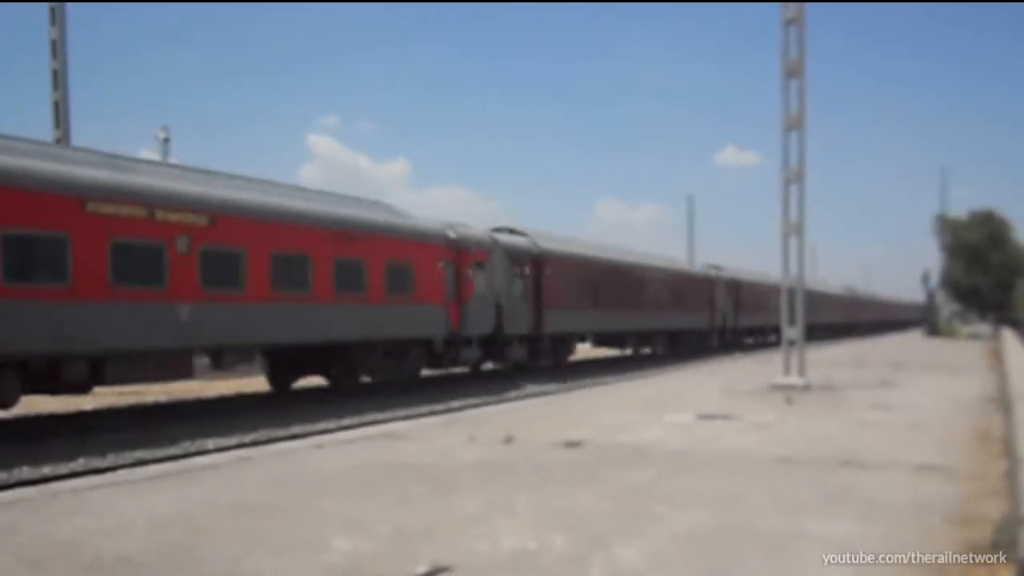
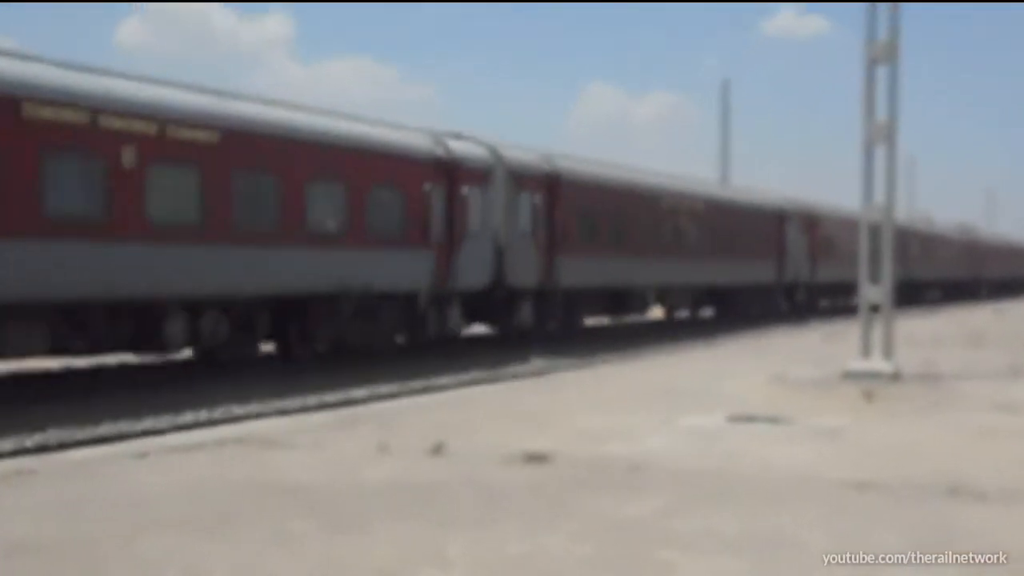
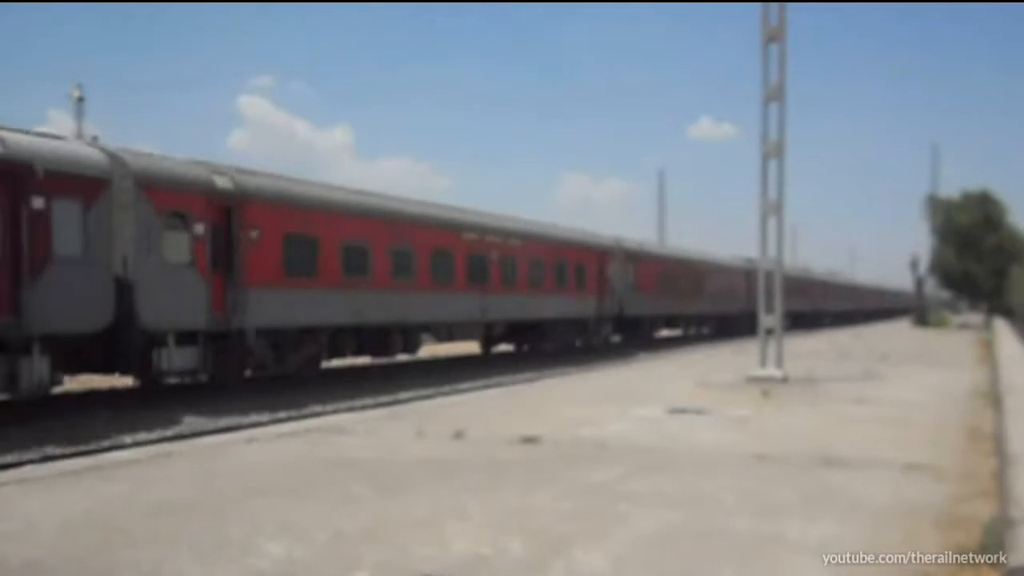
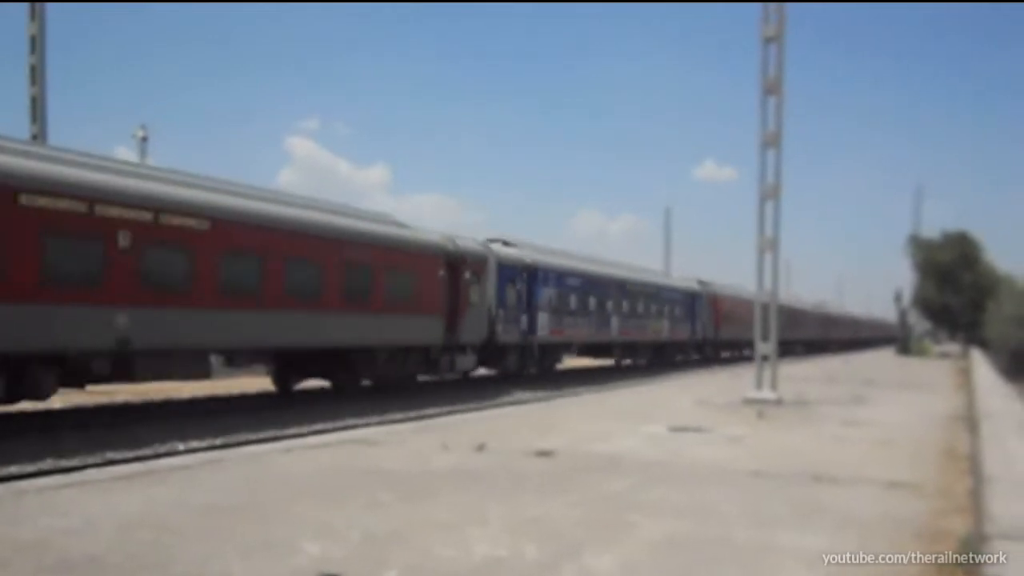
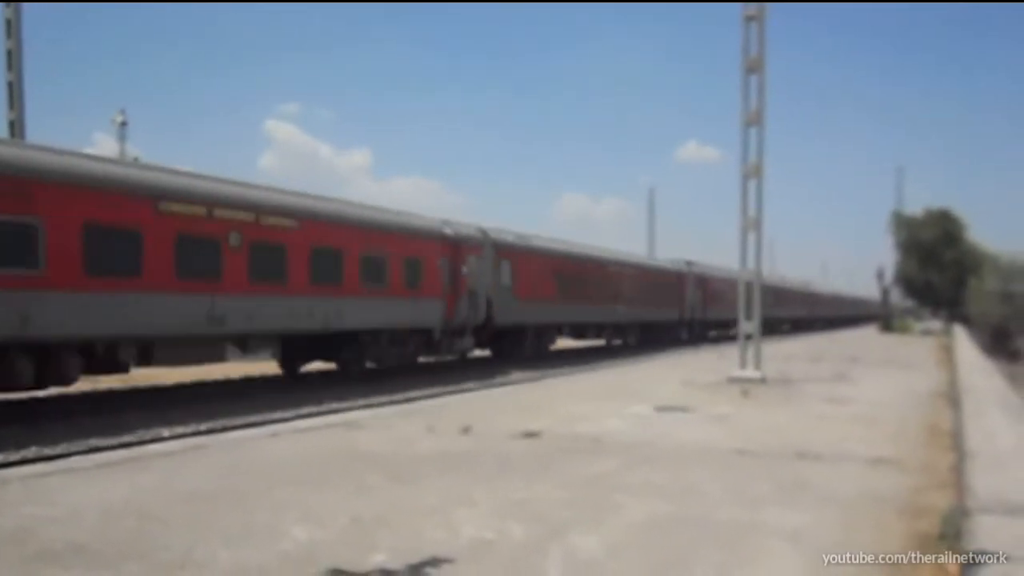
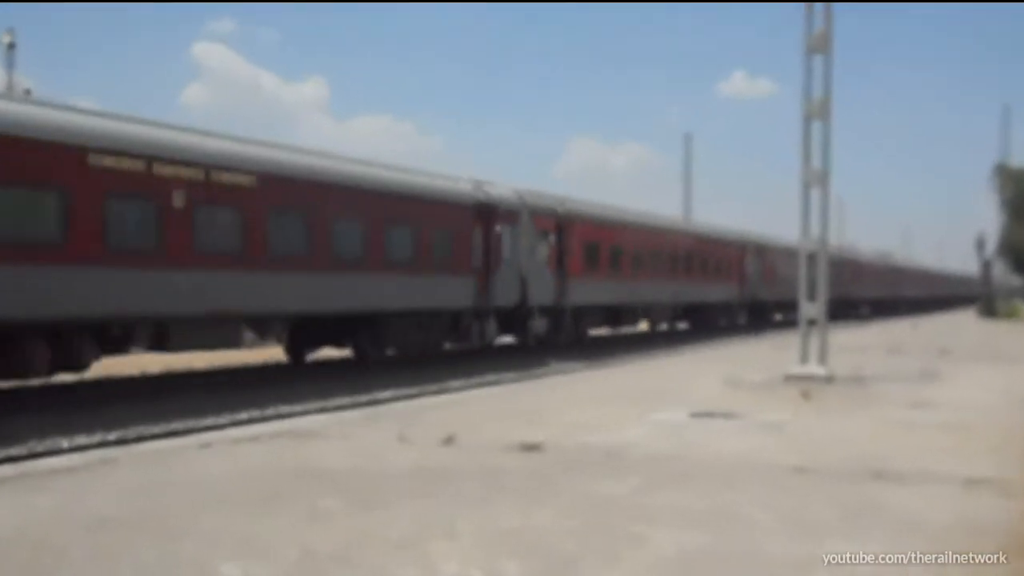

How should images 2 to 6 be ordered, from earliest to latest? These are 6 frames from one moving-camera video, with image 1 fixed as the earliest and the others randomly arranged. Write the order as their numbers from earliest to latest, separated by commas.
4, 5, 3, 6, 2
